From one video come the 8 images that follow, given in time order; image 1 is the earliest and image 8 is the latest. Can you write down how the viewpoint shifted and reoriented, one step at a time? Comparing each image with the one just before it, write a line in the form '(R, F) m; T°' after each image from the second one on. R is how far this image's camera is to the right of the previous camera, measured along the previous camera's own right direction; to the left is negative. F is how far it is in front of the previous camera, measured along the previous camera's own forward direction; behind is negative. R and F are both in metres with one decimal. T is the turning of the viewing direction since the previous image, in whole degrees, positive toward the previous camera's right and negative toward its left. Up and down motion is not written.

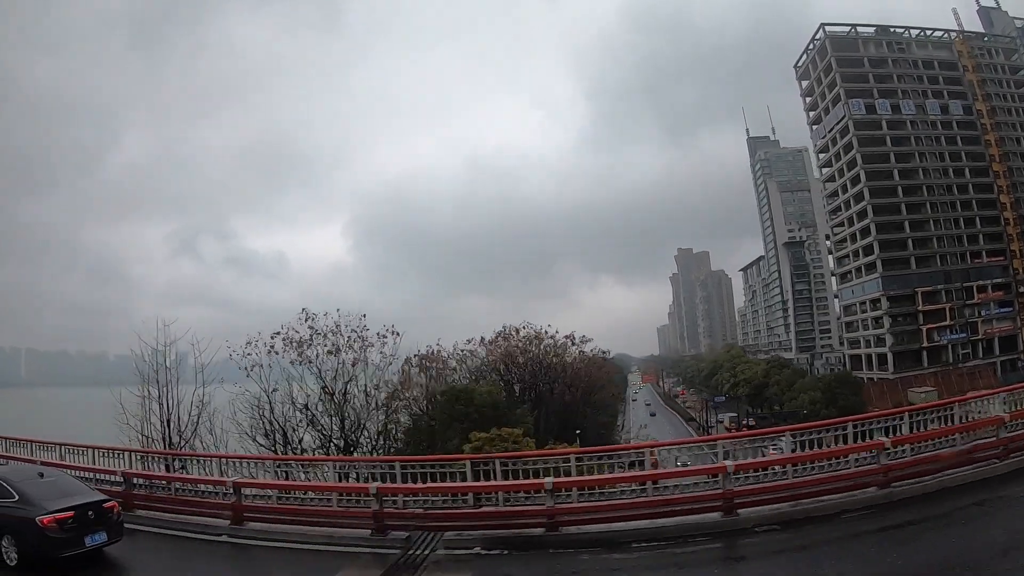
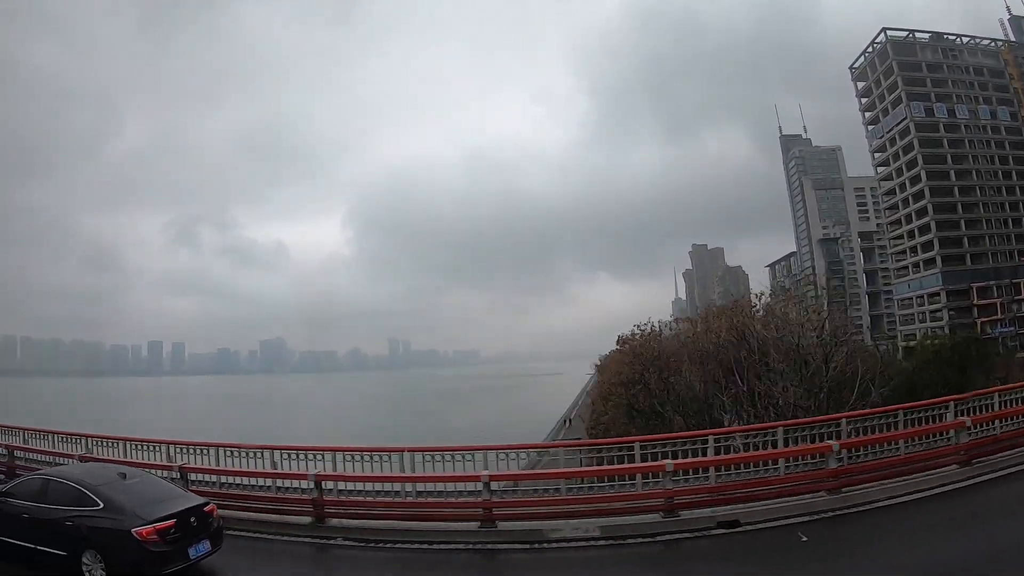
(-2.0, +0.2) m; +5°
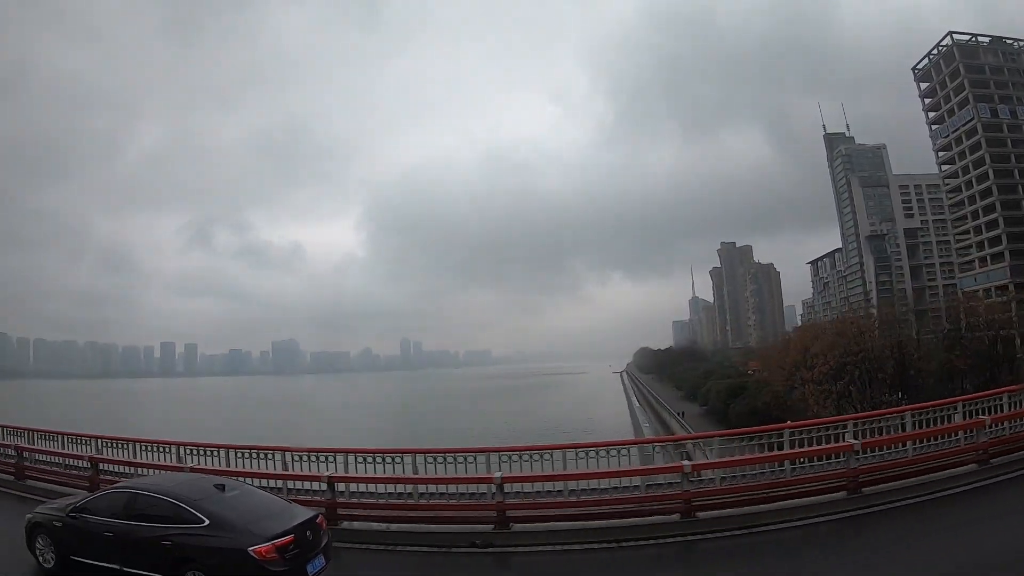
(-1.8, +0.2) m; +3°
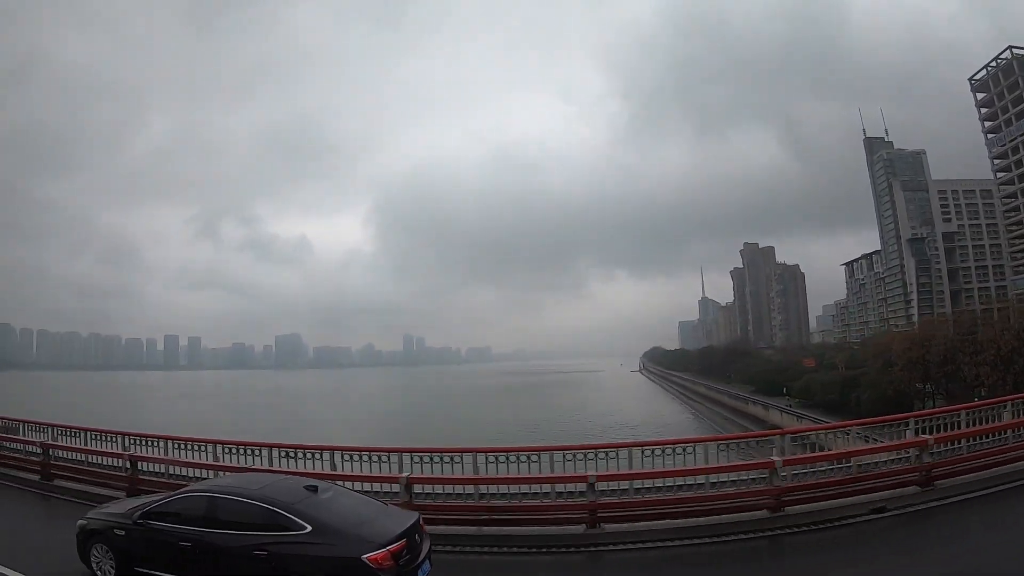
(-1.9, +0.4) m; +4°
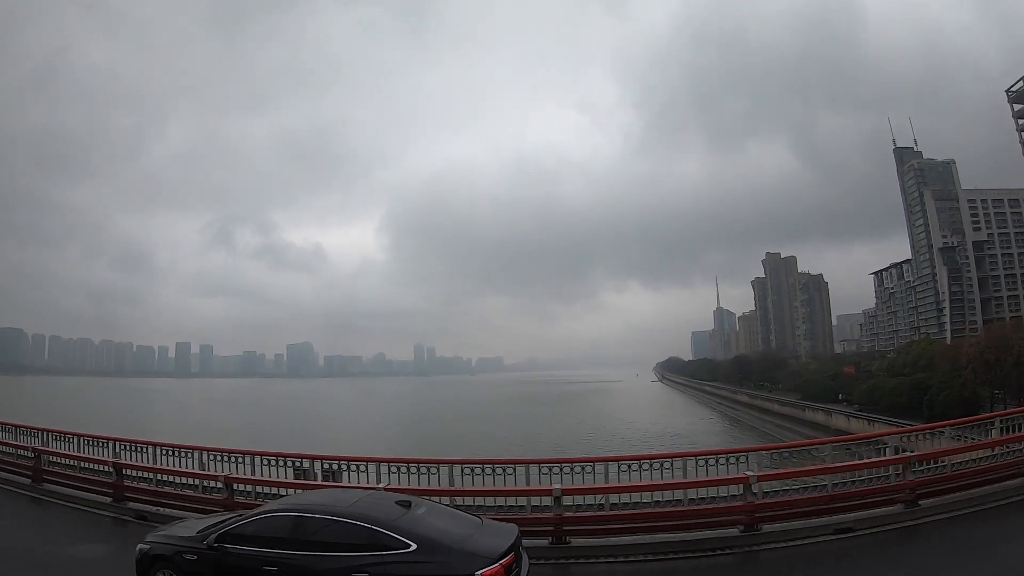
(-1.1, +0.2) m; +1°
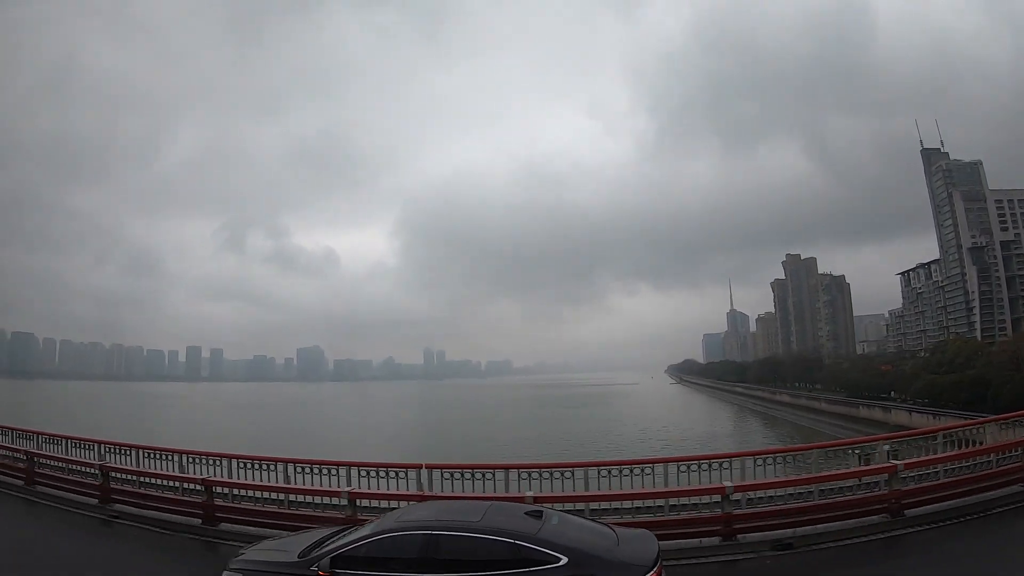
(-1.1, +0.2) m; +1°
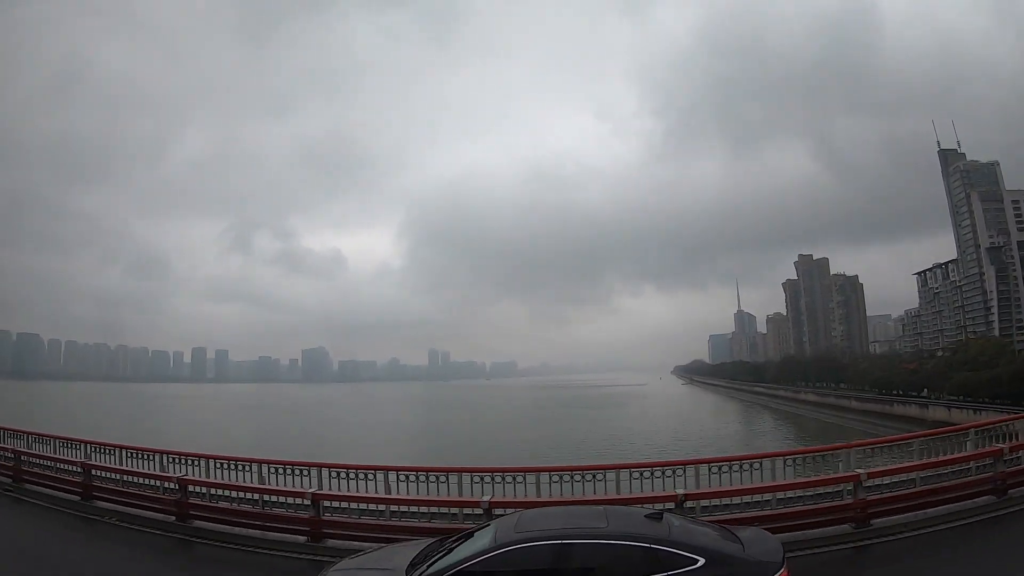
(-0.9, +0.2) m; +1°
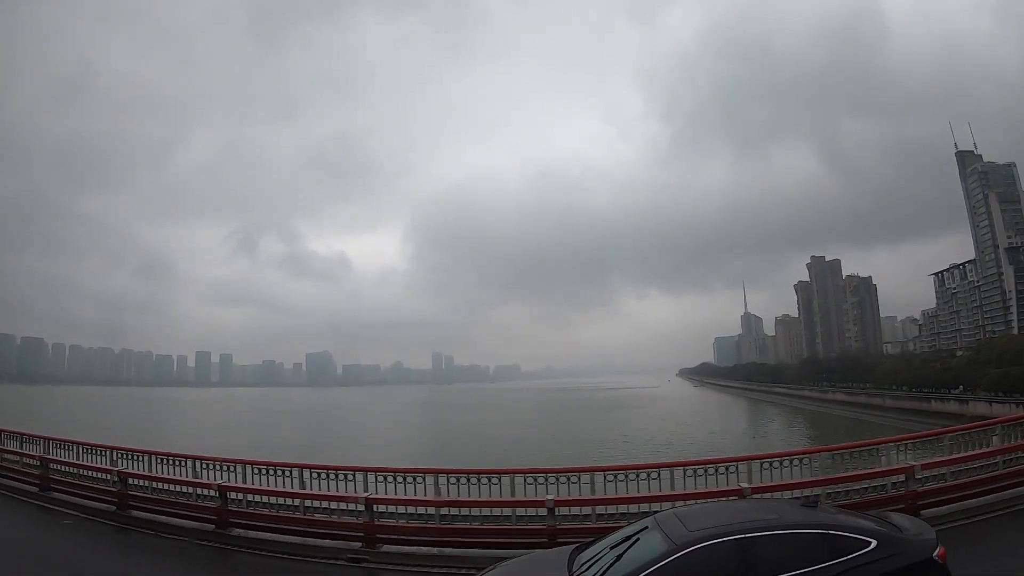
(-1.1, +0.3) m; +2°
